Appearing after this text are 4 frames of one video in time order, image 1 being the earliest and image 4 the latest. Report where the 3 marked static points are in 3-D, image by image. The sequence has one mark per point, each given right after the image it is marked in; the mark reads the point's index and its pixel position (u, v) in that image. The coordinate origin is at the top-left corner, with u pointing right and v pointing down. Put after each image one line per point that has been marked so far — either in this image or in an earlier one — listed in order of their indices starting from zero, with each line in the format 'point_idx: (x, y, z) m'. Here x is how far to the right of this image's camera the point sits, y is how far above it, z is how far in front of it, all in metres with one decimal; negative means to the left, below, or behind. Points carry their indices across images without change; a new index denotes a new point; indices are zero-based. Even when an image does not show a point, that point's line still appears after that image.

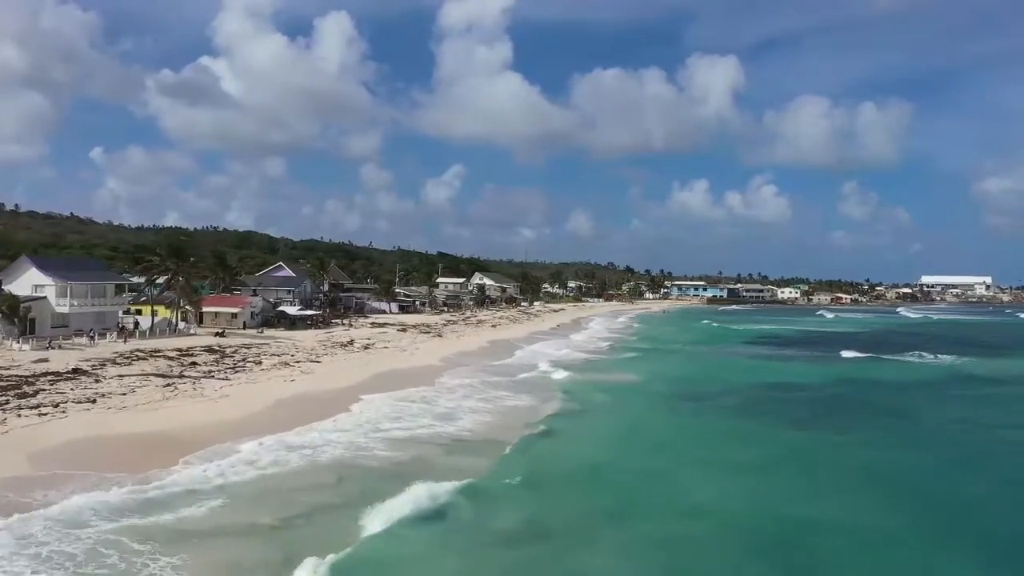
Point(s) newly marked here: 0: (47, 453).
0: (-9.4, -3.3, +17.2) m
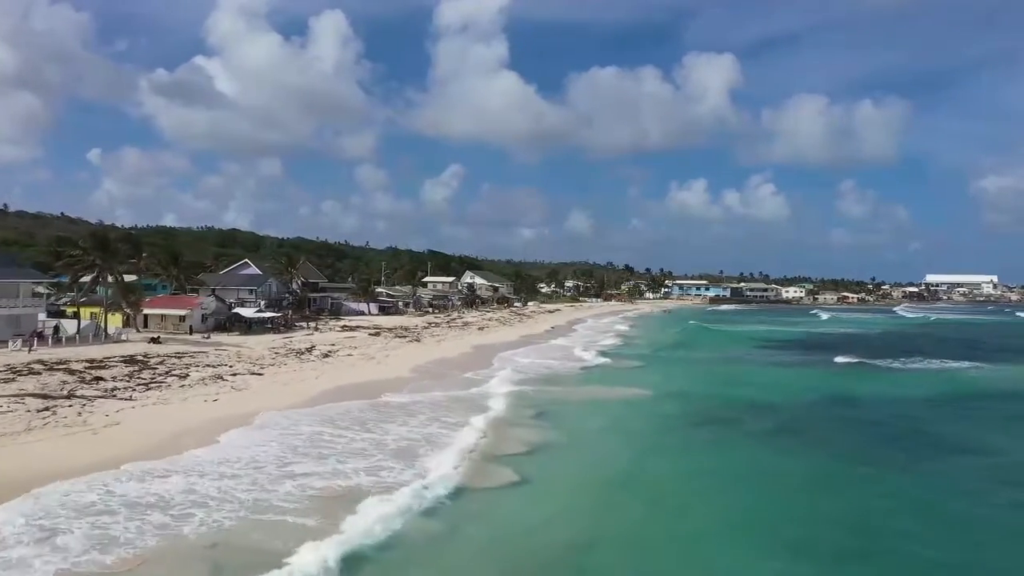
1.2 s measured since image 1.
0: (-10.1, -3.3, +11.7) m
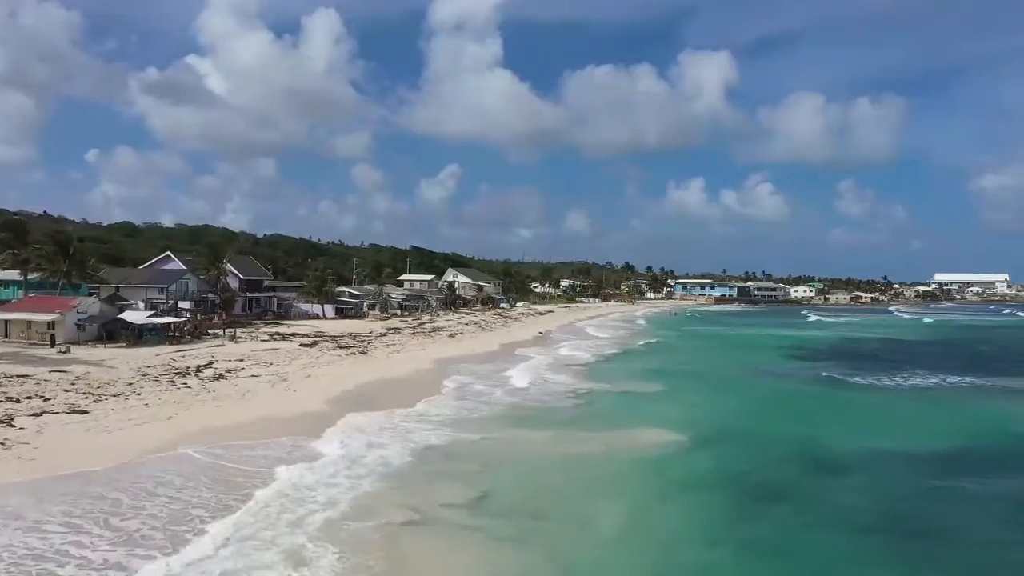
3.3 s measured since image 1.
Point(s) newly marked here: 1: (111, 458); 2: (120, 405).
0: (-11.1, -3.2, +2.2) m
1: (-7.4, -3.1, +15.7) m
2: (-9.2, -2.8, +20.0) m
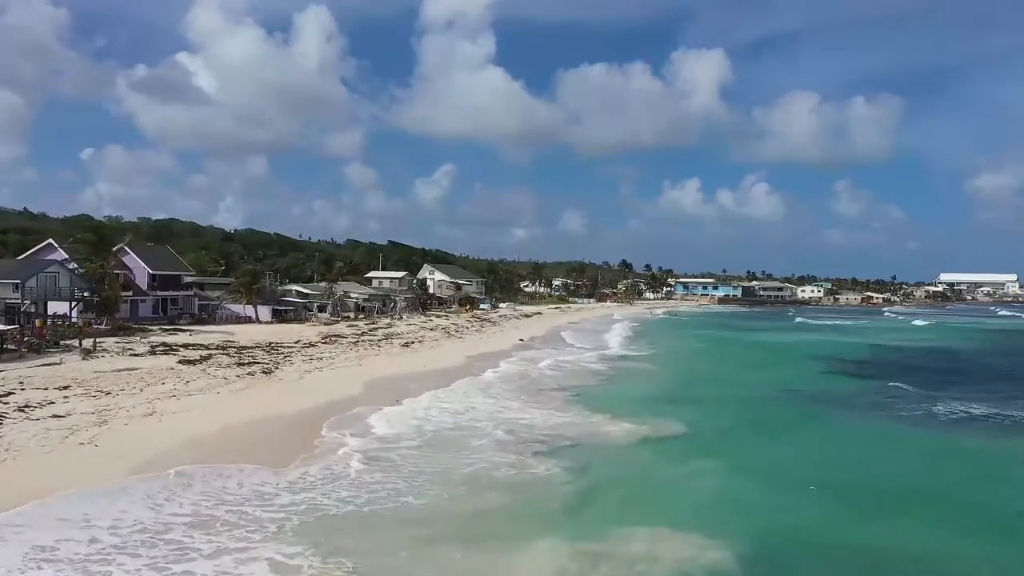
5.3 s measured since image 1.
0: (-12.1, -3.0, -7.0) m
1: (-8.5, -2.9, +6.5) m
2: (-10.3, -2.6, +10.8) m
